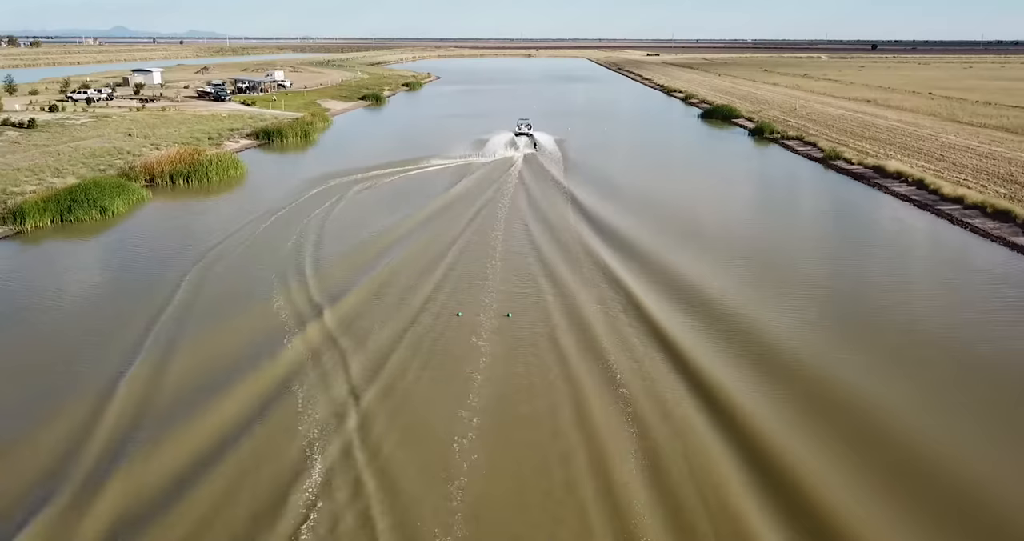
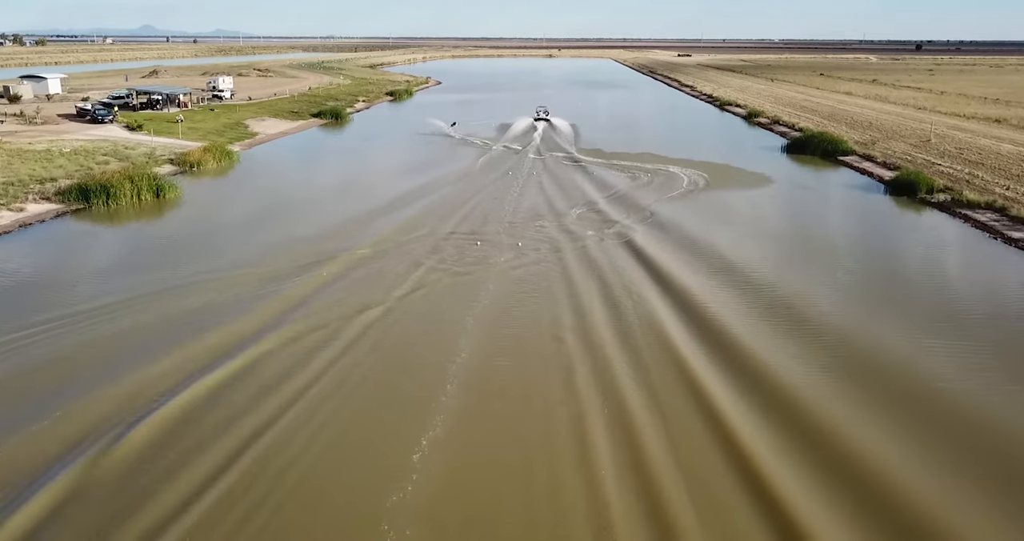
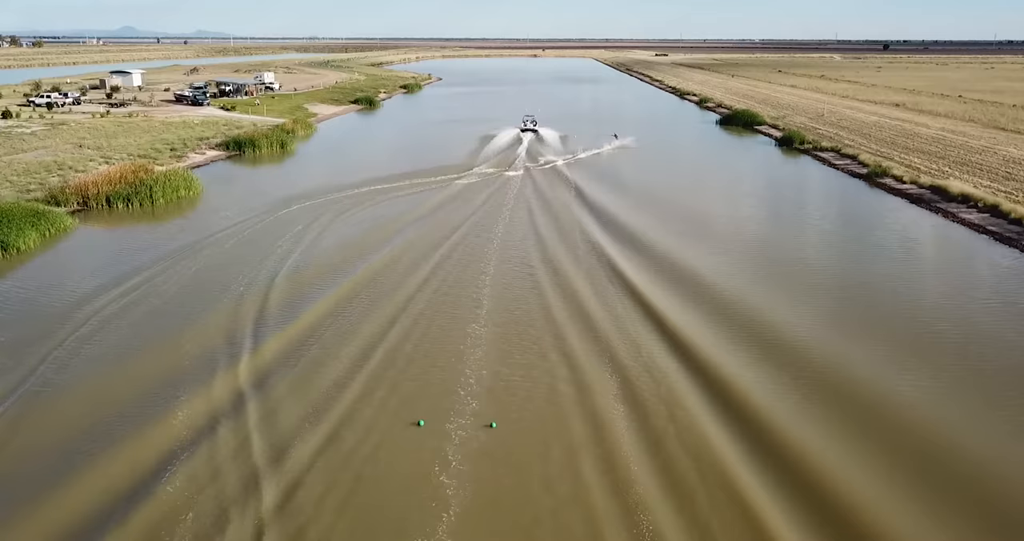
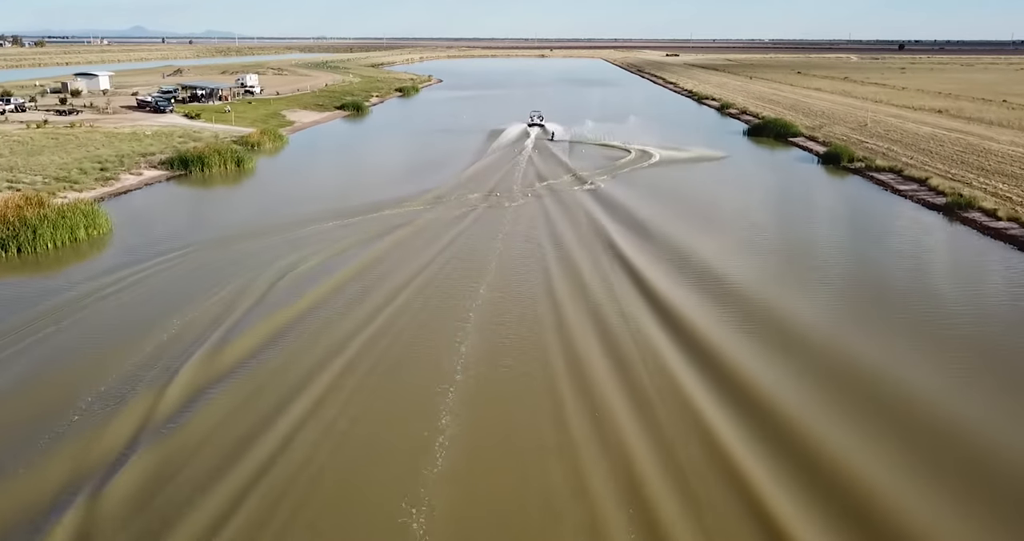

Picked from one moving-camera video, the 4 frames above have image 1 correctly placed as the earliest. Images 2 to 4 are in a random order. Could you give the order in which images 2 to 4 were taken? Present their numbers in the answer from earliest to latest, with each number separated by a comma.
3, 4, 2
